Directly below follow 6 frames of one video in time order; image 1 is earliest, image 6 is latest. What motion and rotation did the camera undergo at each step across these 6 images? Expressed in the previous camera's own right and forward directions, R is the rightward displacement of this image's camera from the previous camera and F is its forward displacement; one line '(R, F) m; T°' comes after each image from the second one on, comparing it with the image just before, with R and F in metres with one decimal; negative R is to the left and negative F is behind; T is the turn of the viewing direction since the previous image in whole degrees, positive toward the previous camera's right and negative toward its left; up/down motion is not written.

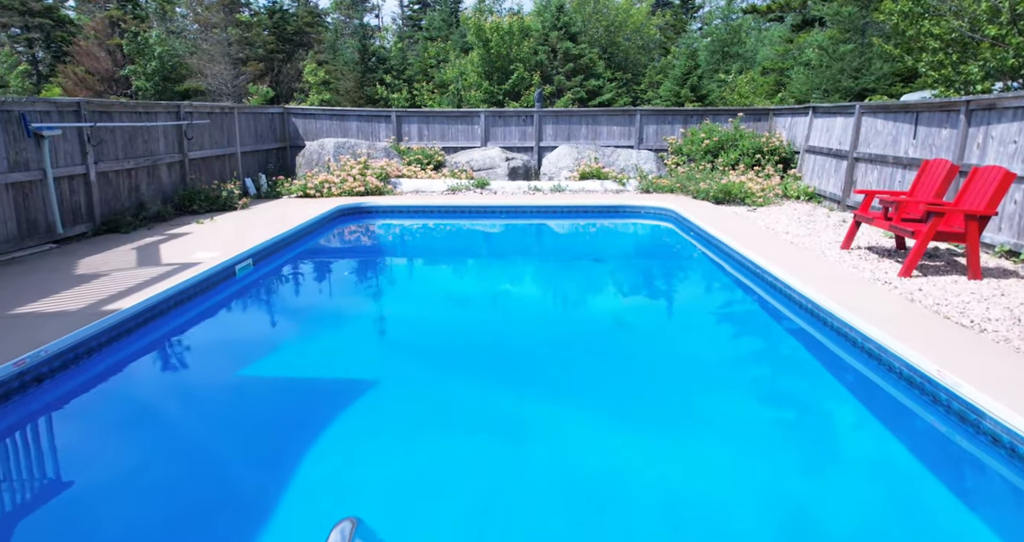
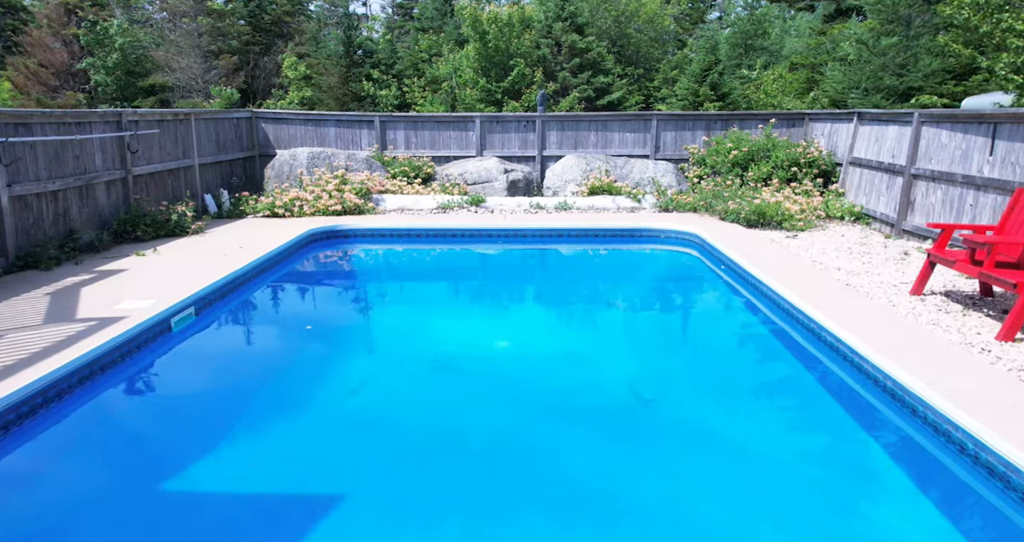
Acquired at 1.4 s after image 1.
(0.0, +1.3) m; 0°
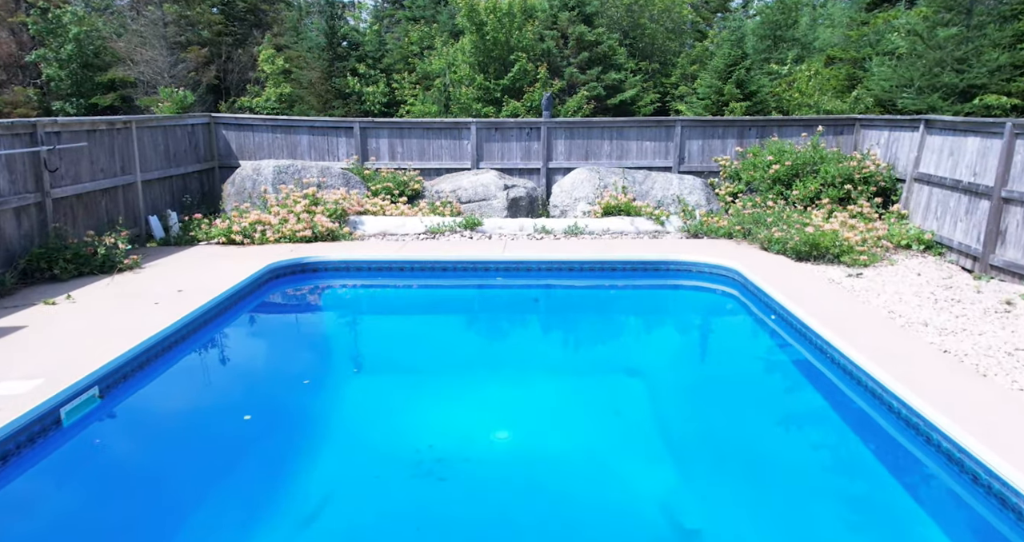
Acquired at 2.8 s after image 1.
(0.0, +1.3) m; 0°
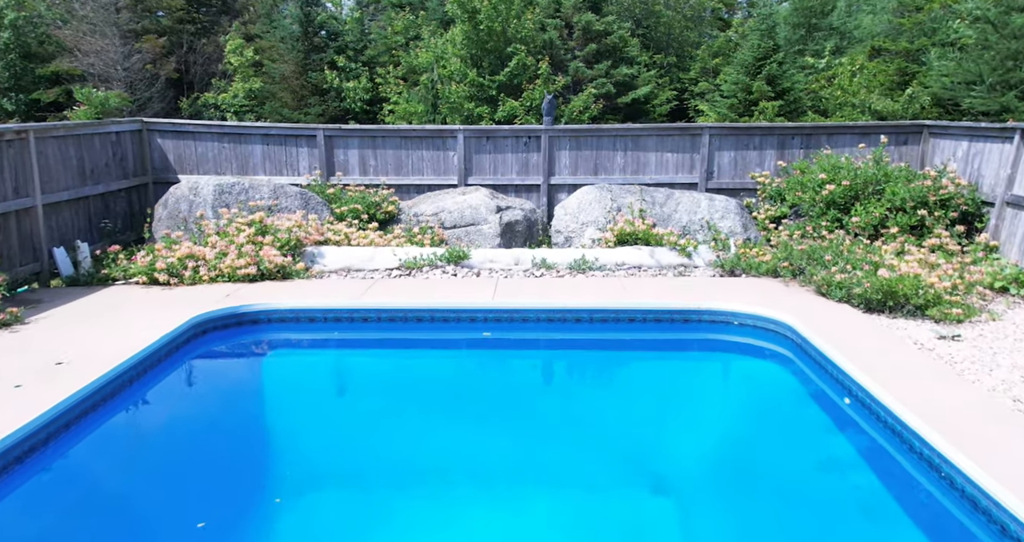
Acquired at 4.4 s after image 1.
(+0.1, +1.4) m; 0°
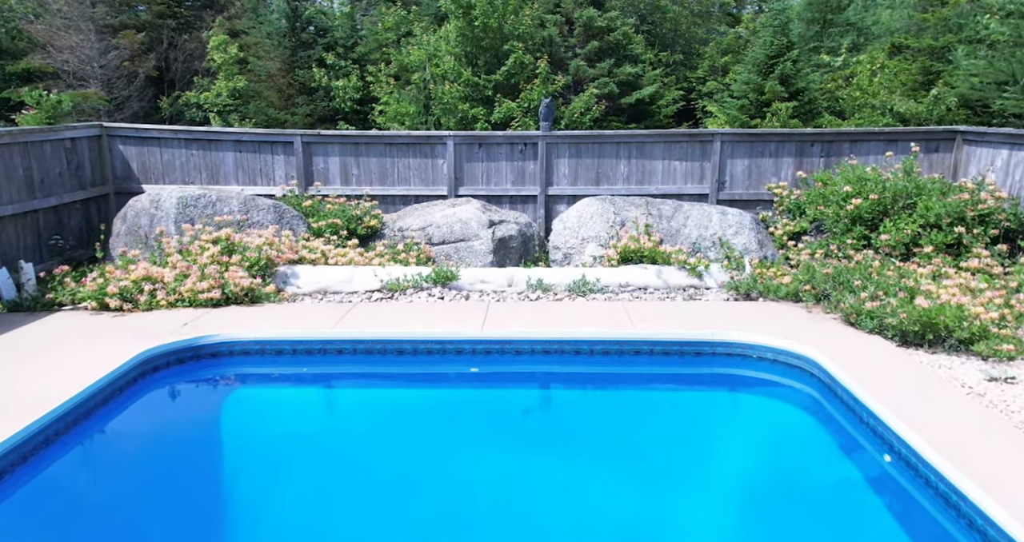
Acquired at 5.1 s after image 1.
(+0.1, +0.6) m; 0°
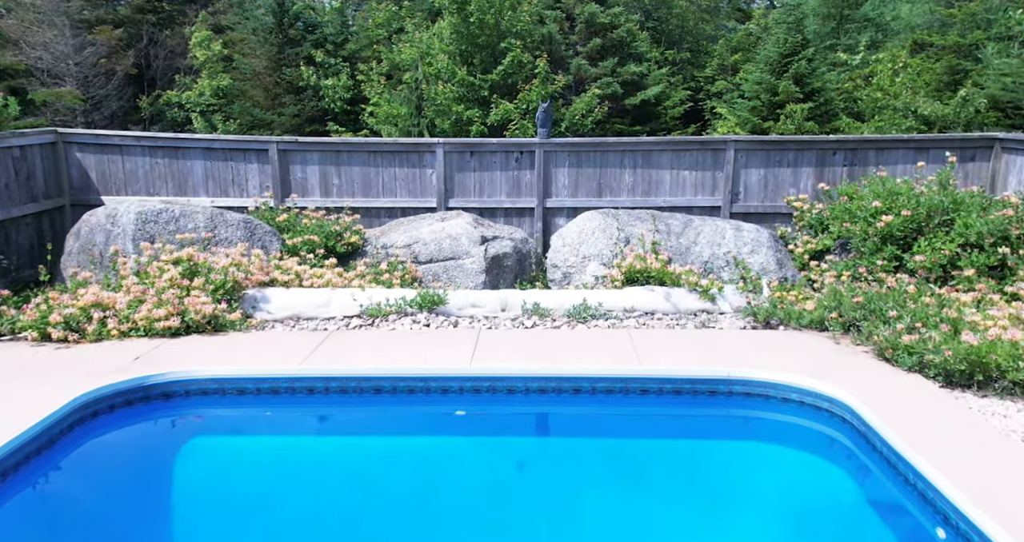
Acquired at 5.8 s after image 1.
(+0.1, +0.5) m; 0°
